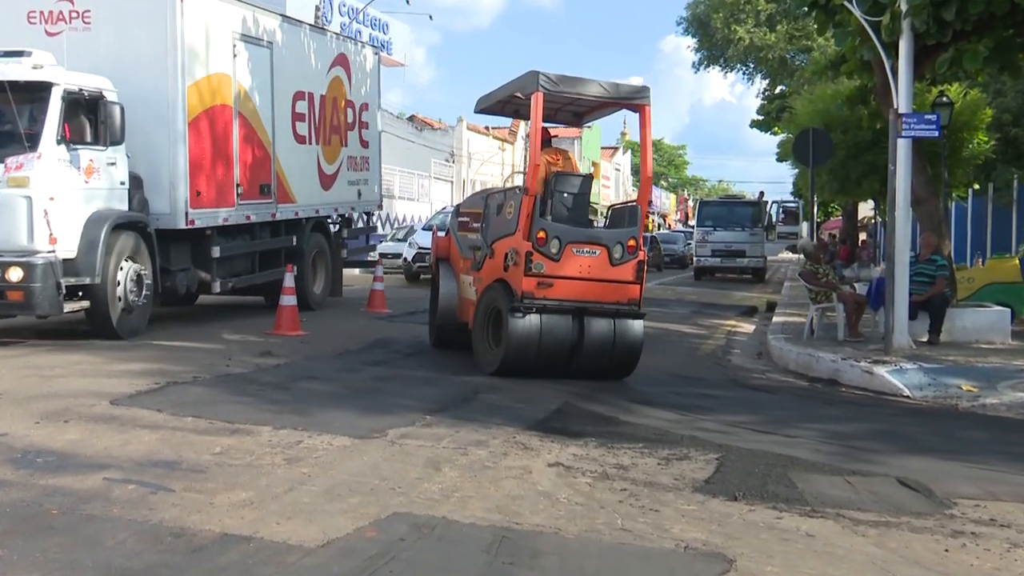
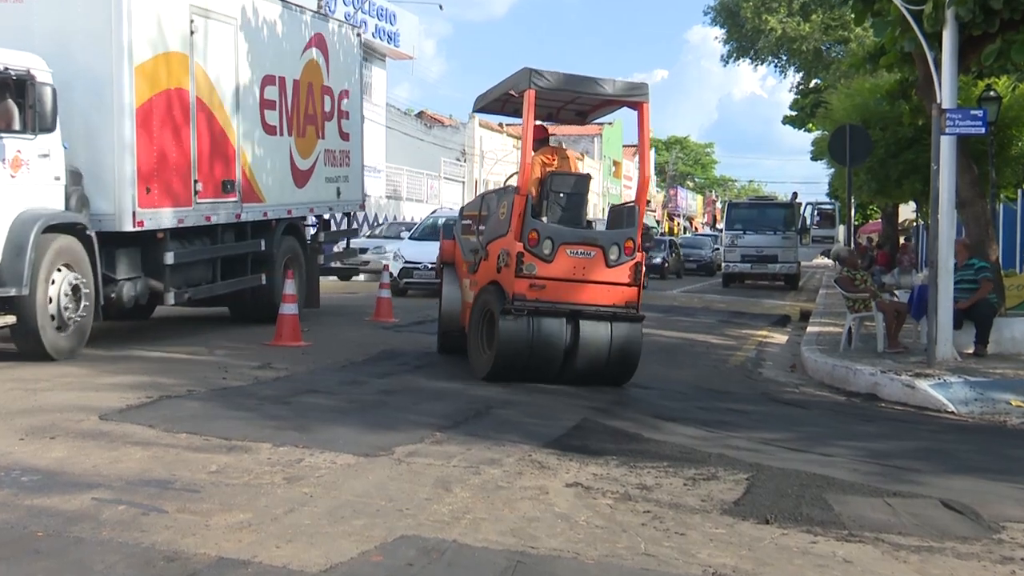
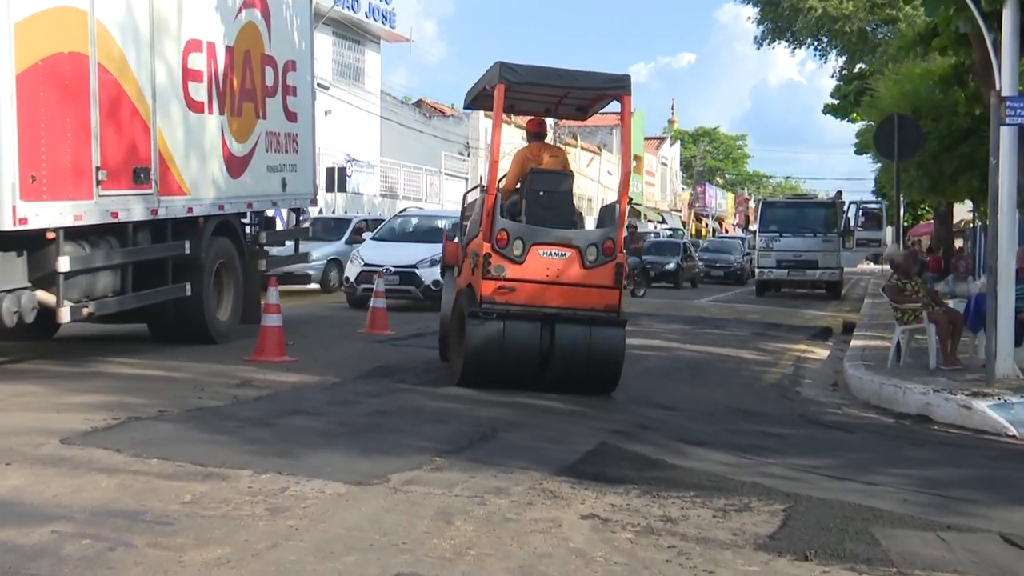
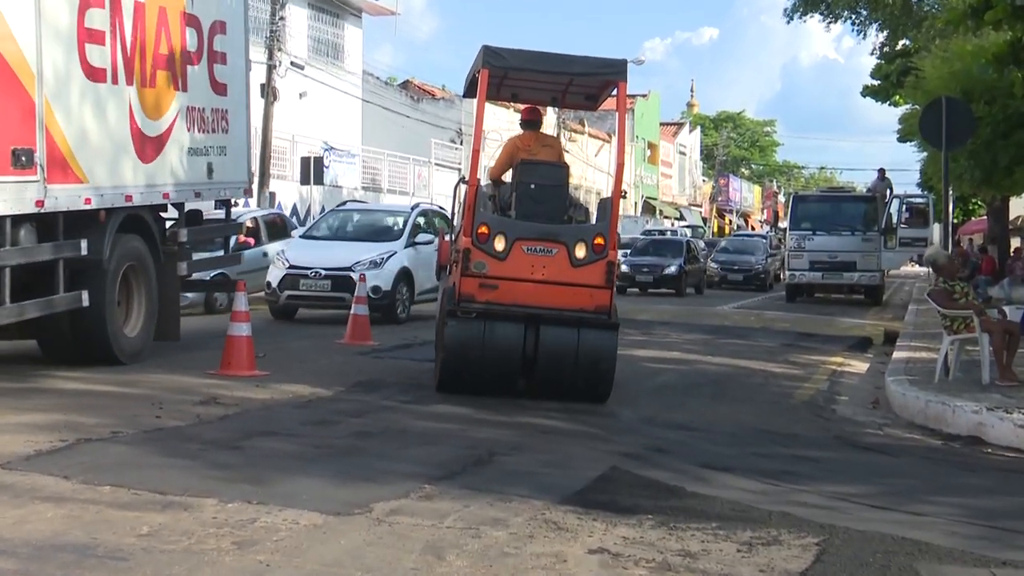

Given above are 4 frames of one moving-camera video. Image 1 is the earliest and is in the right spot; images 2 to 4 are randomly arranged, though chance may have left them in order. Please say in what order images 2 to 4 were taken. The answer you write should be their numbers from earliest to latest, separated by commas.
2, 3, 4
